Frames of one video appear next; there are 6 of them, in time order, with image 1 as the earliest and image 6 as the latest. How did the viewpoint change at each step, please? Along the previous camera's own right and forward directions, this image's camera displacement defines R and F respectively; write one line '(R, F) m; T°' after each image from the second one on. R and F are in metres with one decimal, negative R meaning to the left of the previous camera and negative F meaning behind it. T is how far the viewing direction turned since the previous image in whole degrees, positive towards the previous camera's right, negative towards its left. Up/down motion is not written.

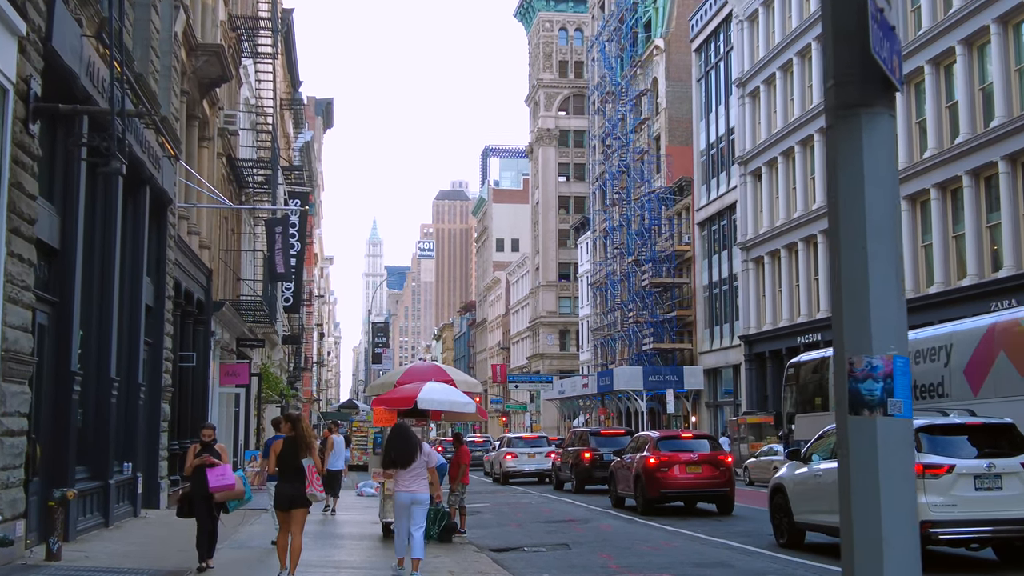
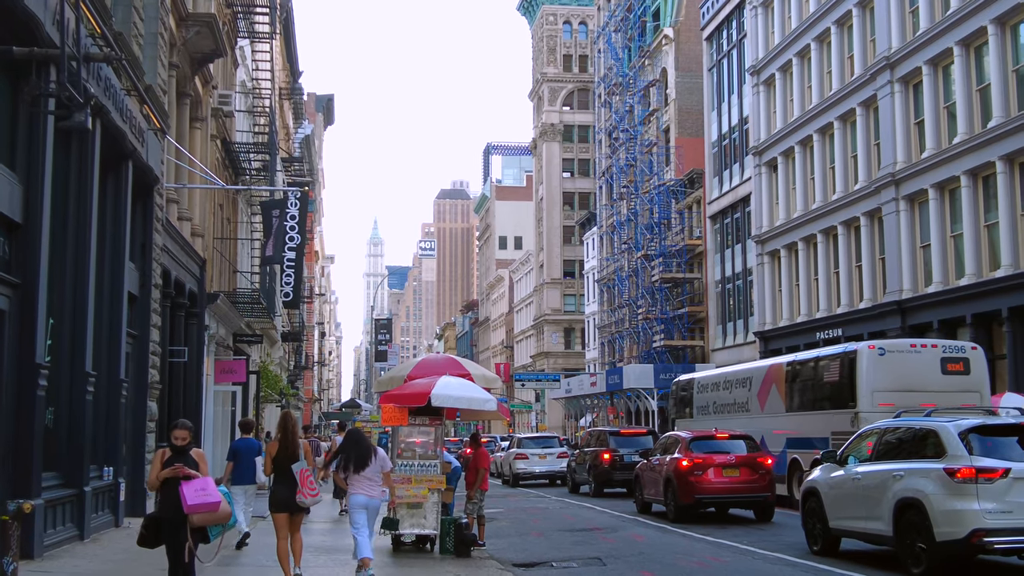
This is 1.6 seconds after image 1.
(-0.3, +1.7) m; 0°
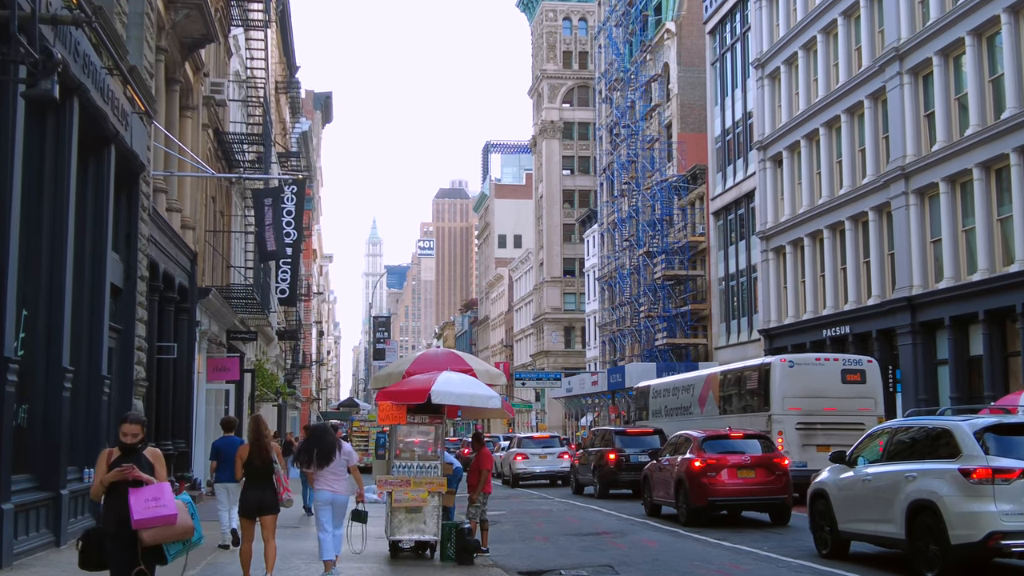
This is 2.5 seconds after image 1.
(-0.1, +0.9) m; 0°
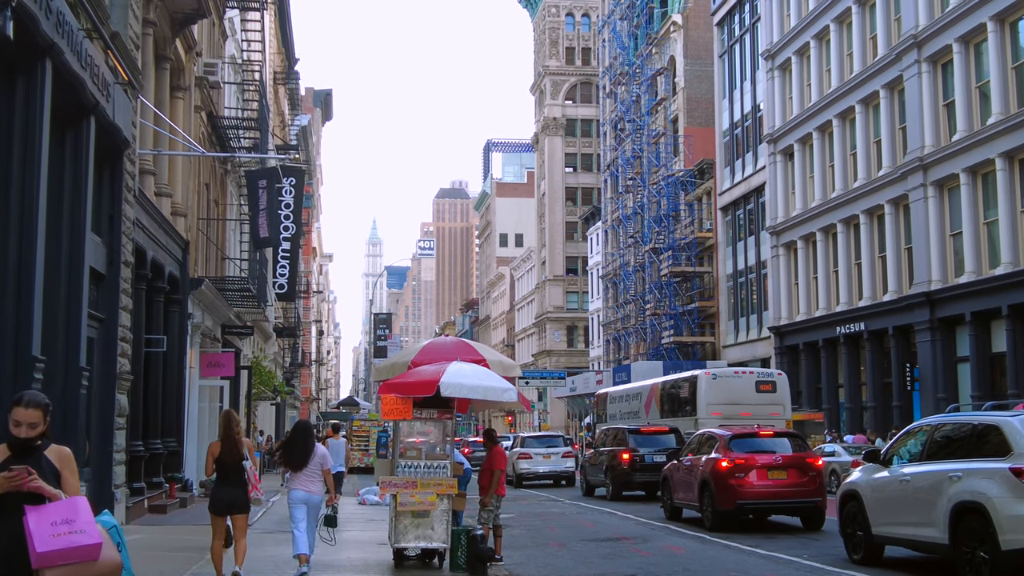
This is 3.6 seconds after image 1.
(-0.2, +1.2) m; 0°
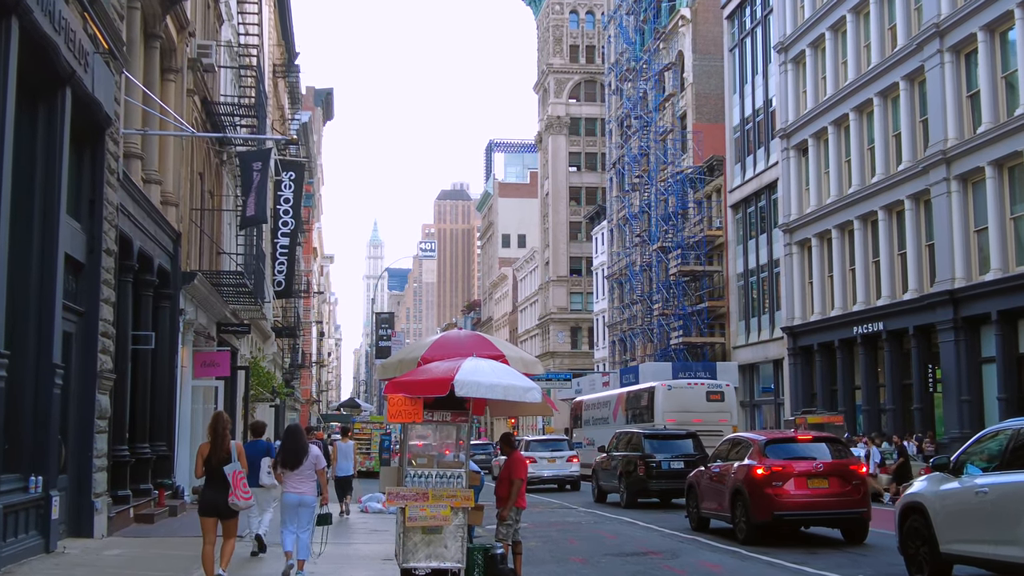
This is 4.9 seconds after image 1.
(-0.2, +1.3) m; 0°
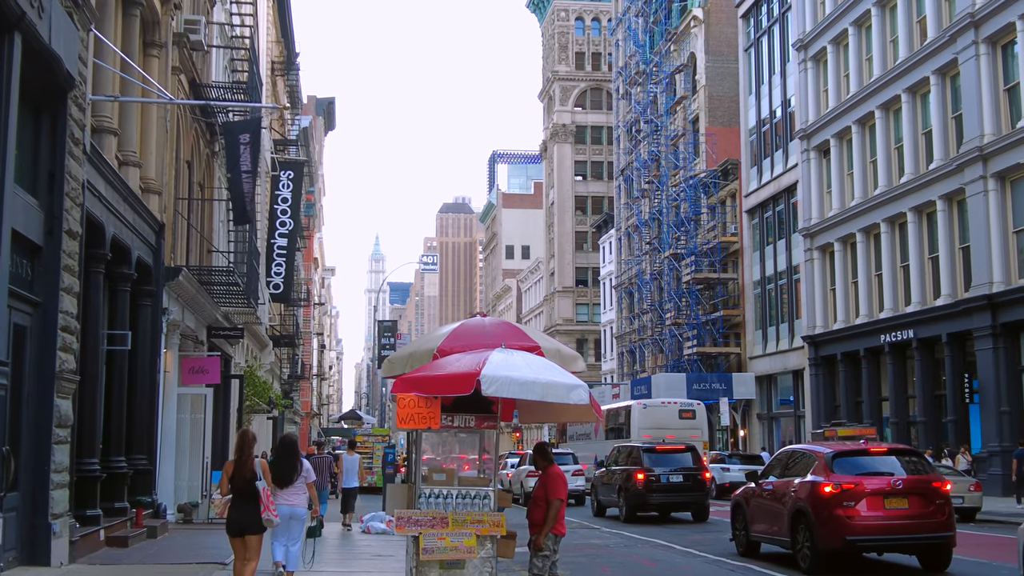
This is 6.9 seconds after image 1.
(-0.3, +2.0) m; 0°
